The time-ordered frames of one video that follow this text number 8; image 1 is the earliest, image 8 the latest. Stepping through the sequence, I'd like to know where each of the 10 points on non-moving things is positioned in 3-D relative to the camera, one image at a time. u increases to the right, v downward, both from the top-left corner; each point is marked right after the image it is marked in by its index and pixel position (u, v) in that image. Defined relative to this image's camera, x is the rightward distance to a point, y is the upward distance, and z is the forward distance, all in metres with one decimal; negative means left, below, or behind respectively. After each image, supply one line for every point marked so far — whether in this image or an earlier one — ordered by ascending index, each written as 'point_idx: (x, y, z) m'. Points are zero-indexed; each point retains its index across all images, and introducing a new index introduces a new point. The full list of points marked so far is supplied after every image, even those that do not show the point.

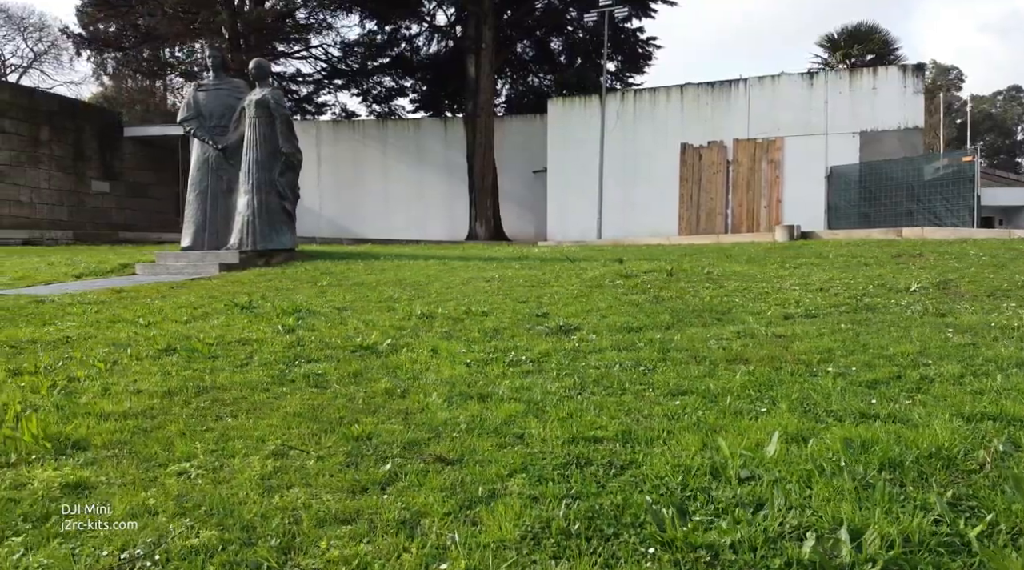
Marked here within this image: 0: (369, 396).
0: (-0.6, -0.4, +4.0) m
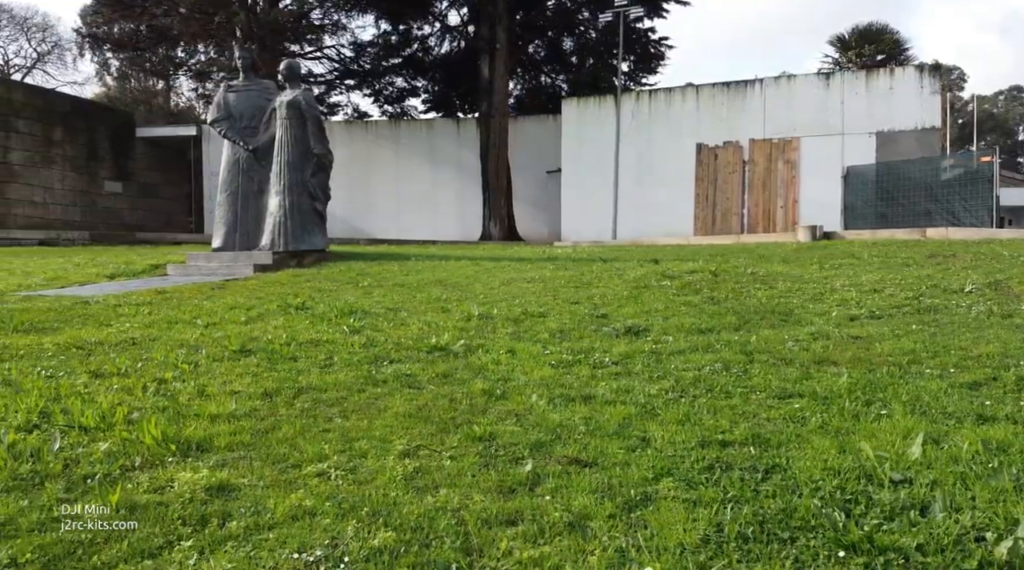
0: (-0.2, -0.4, +4.0) m
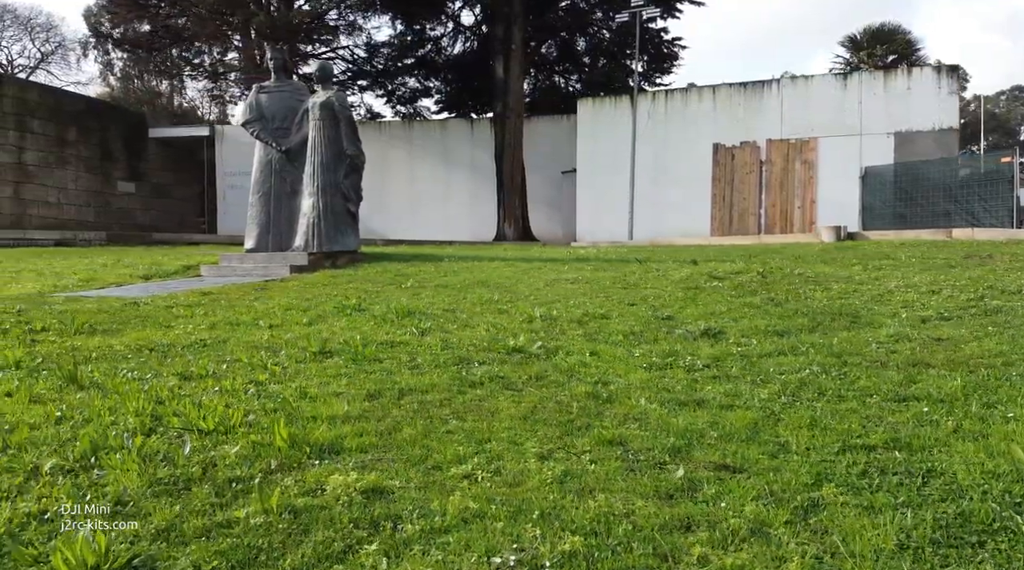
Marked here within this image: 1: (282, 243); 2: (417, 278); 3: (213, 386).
0: (+0.3, -0.5, +4.0) m
1: (-3.0, +0.5, +13.3) m
2: (-1.0, +0.1, +10.6) m
3: (-1.3, -0.4, +4.5) m
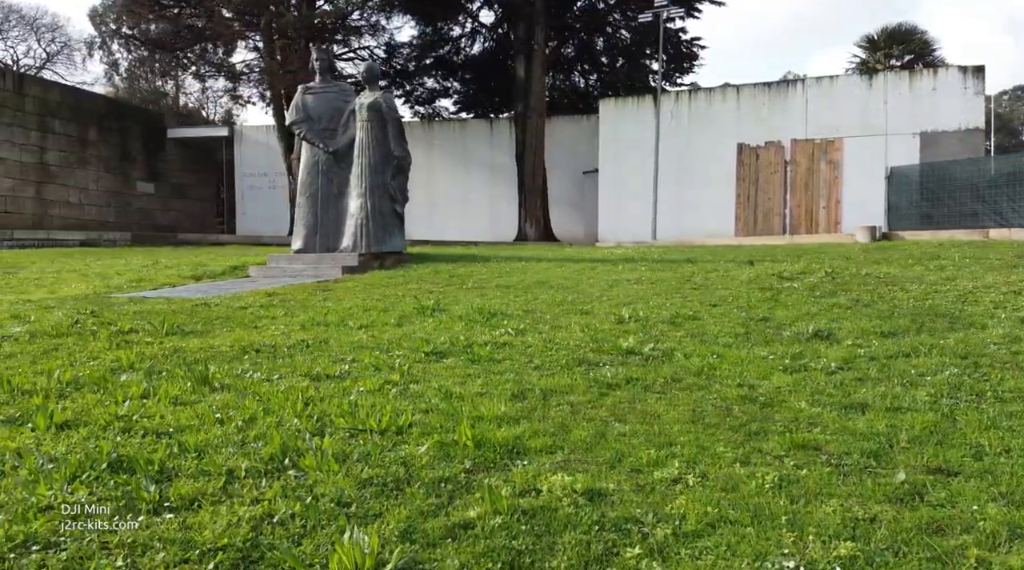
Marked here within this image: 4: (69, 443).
0: (+0.9, -0.5, +4.0) m
1: (-2.4, +0.5, +13.3) m
2: (-0.4, +0.1, +10.6) m
3: (-0.7, -0.4, +4.5) m
4: (-1.5, -0.6, +3.5) m
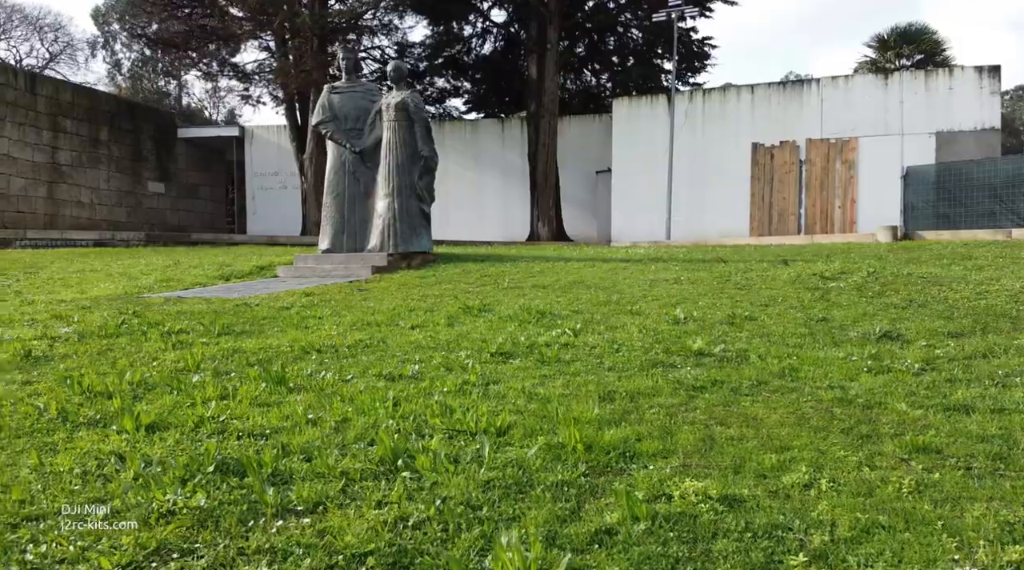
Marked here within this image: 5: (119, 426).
0: (+1.2, -0.5, +3.9) m
1: (-2.0, +0.5, +13.2) m
2: (0.0, +0.1, +10.6) m
3: (-0.3, -0.4, +4.4) m
4: (-1.2, -0.6, +3.5) m
5: (-1.5, -0.5, +3.9) m
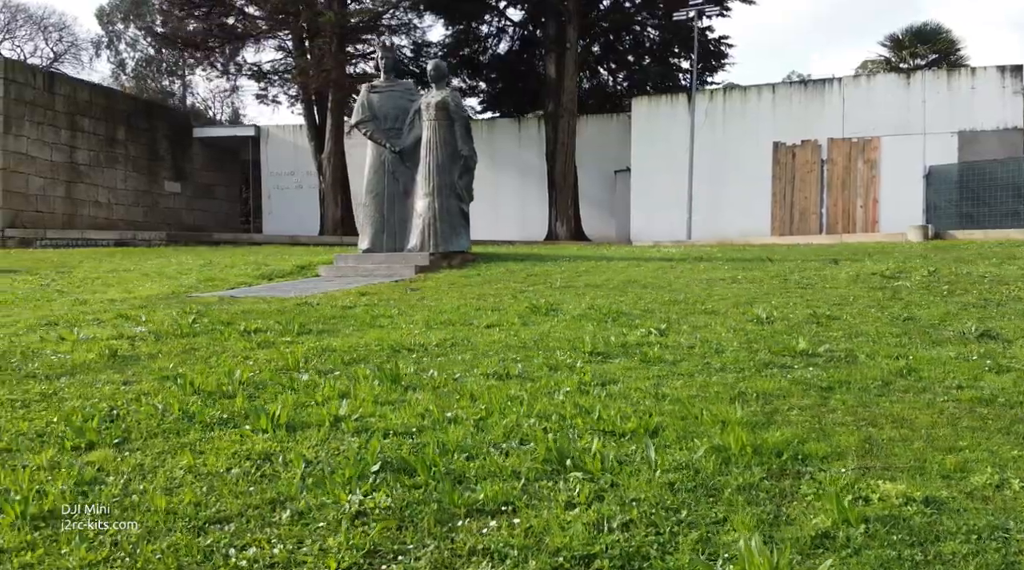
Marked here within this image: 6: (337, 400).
0: (+1.7, -0.5, +3.9) m
1: (-1.5, +0.5, +13.2) m
2: (+0.5, +0.1, +10.5) m
3: (+0.2, -0.4, +4.4) m
4: (-0.7, -0.5, +3.4) m
5: (-1.0, -0.5, +3.8) m
6: (-0.7, -0.5, +4.2) m
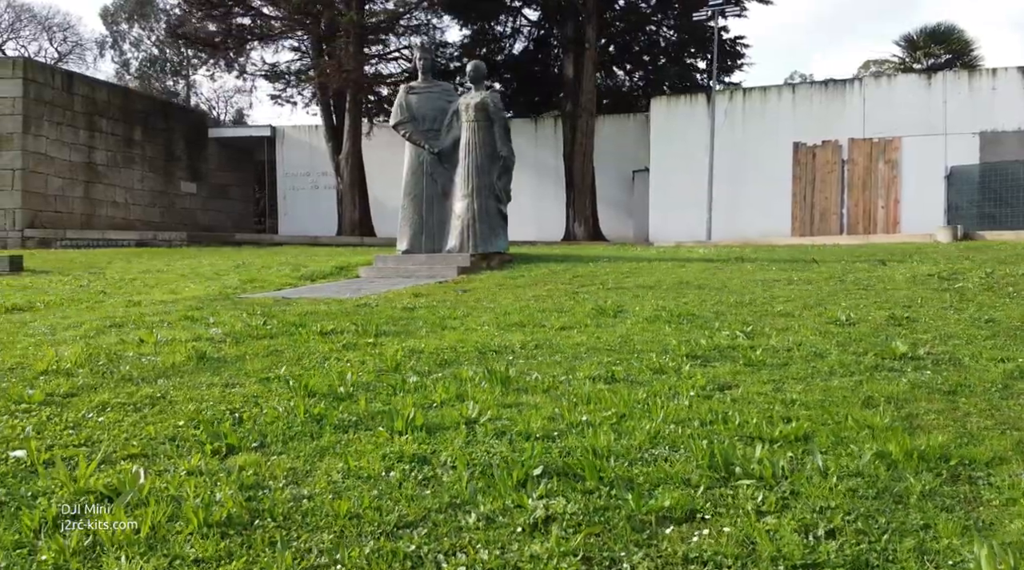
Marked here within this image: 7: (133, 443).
0: (+2.2, -0.5, +3.9) m
1: (-1.0, +0.5, +13.2) m
2: (+1.0, +0.1, +10.5) m
3: (+0.7, -0.5, +4.4) m
4: (-0.1, -0.6, +3.4) m
5: (-0.5, -0.5, +3.8) m
6: (-0.2, -0.5, +4.2) m
7: (-1.4, -0.6, +3.8) m
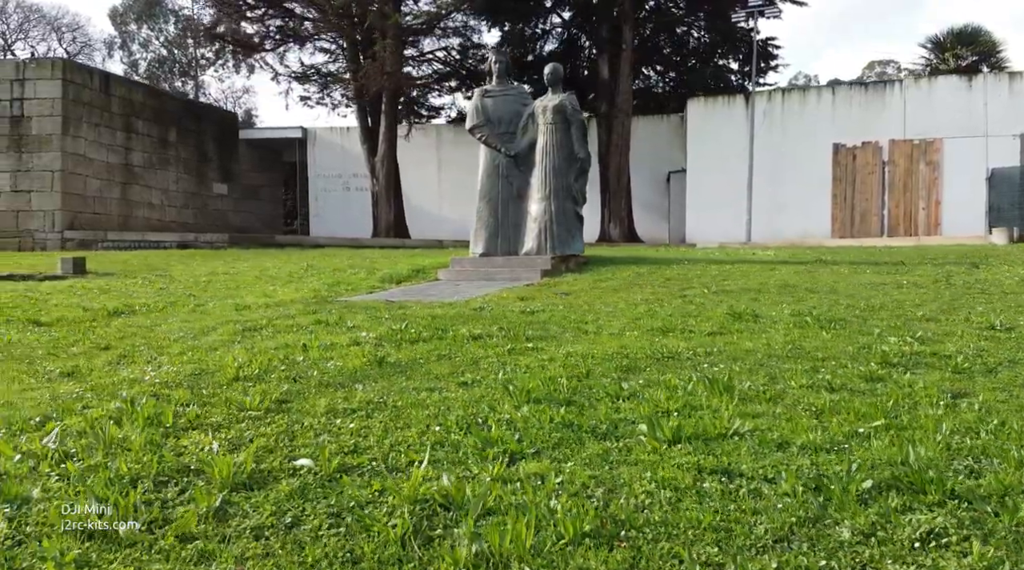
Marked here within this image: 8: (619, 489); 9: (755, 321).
0: (+3.3, -0.5, +3.9) m
1: (0.0, +0.5, +13.2) m
2: (+2.0, 0.0, +10.6) m
3: (+1.7, -0.5, +4.4) m
4: (+0.9, -0.6, +3.5) m
5: (+0.6, -0.6, +3.9) m
6: (+0.8, -0.5, +4.3) m
7: (-0.4, -0.6, +3.8) m
8: (+0.3, -0.7, +3.3) m
9: (+1.7, -0.3, +7.2) m
